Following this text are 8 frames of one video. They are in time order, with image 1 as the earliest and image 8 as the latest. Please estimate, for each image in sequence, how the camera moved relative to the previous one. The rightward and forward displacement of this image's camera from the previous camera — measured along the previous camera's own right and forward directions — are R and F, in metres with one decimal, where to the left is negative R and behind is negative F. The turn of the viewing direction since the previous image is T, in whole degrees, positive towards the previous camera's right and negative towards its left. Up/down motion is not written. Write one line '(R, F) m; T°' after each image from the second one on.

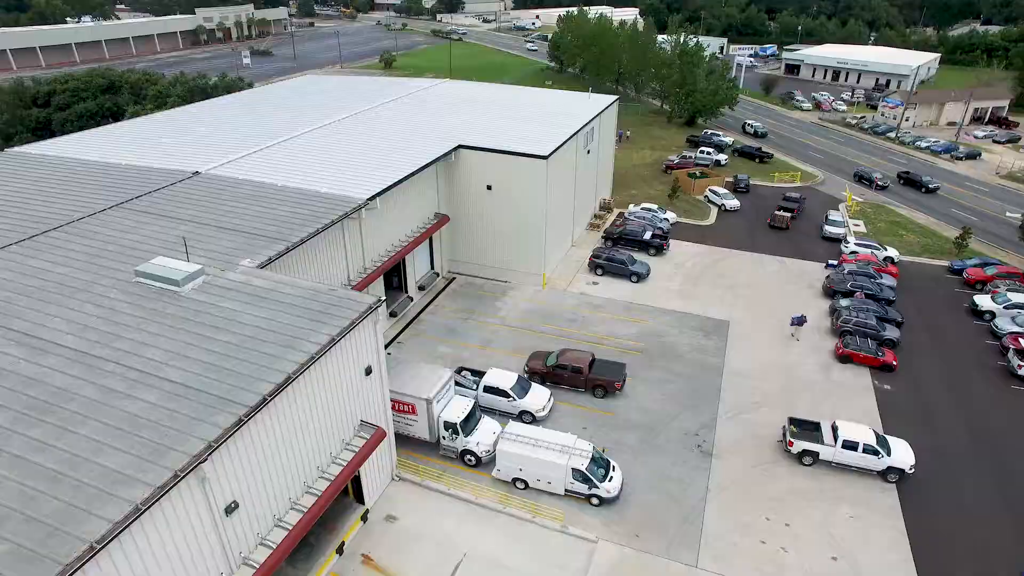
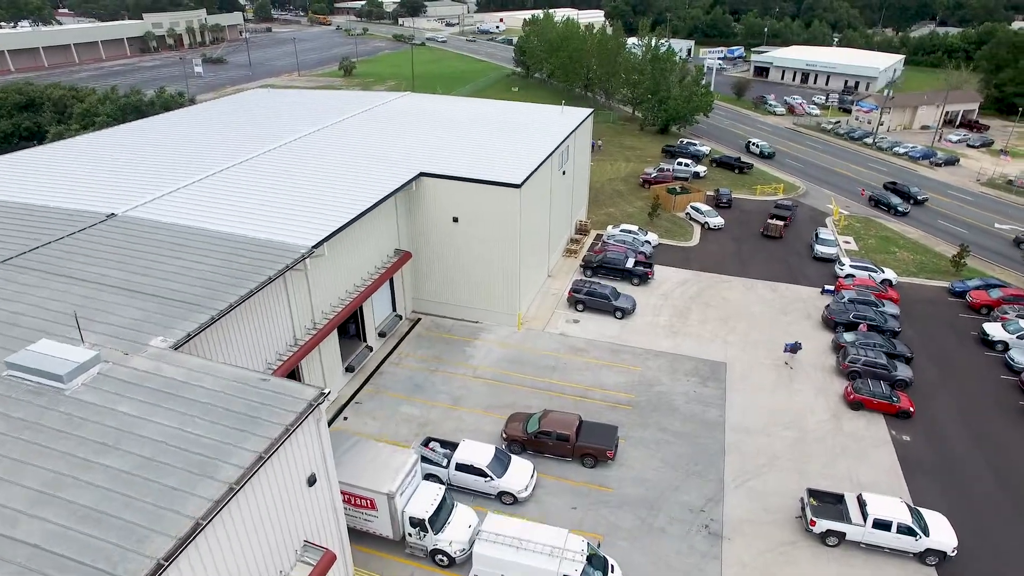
(-0.1, +3.2) m; +3°
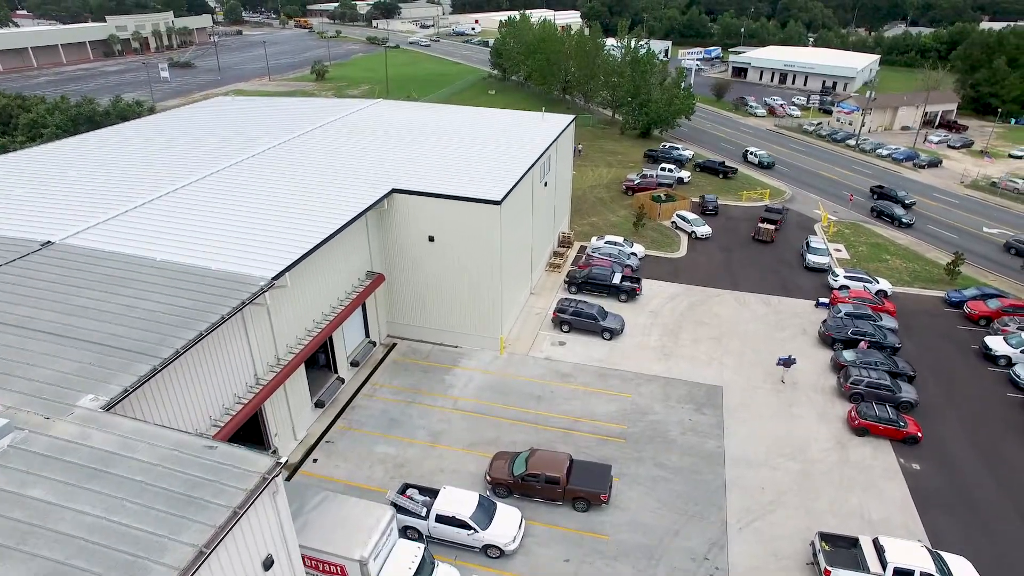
(-0.1, +1.8) m; +2°
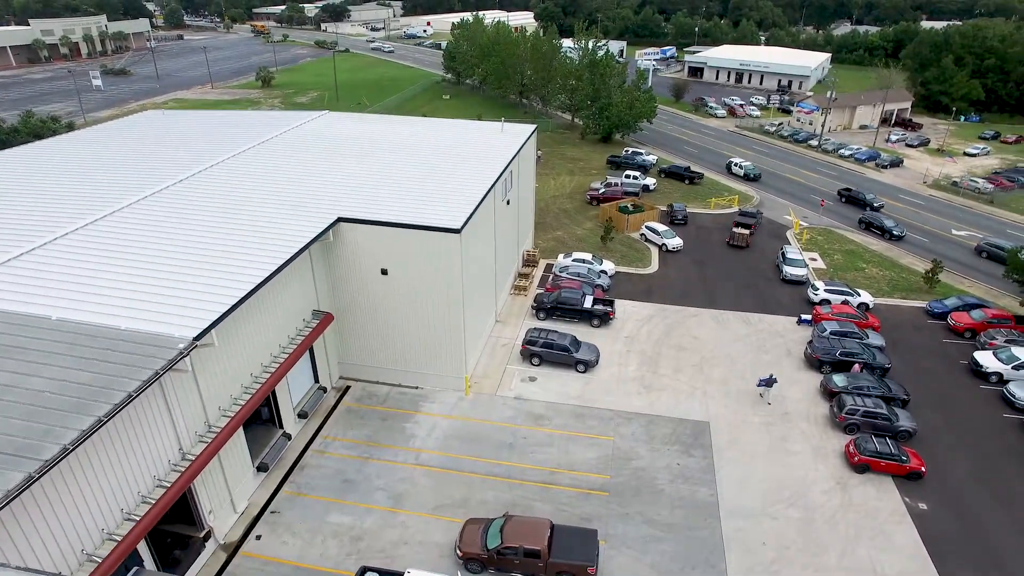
(-0.1, +2.4) m; +3°
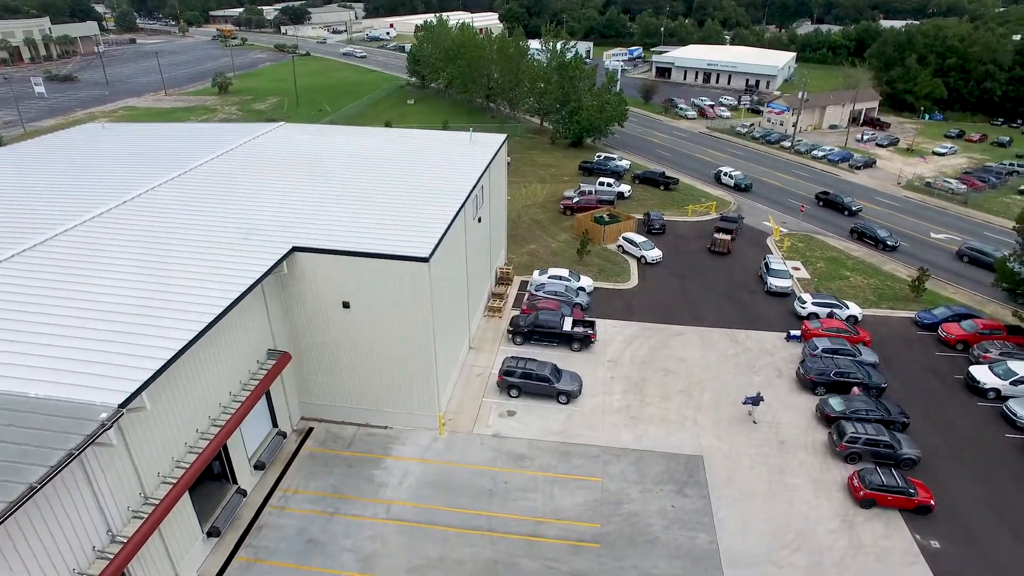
(-0.1, +1.8) m; +3°
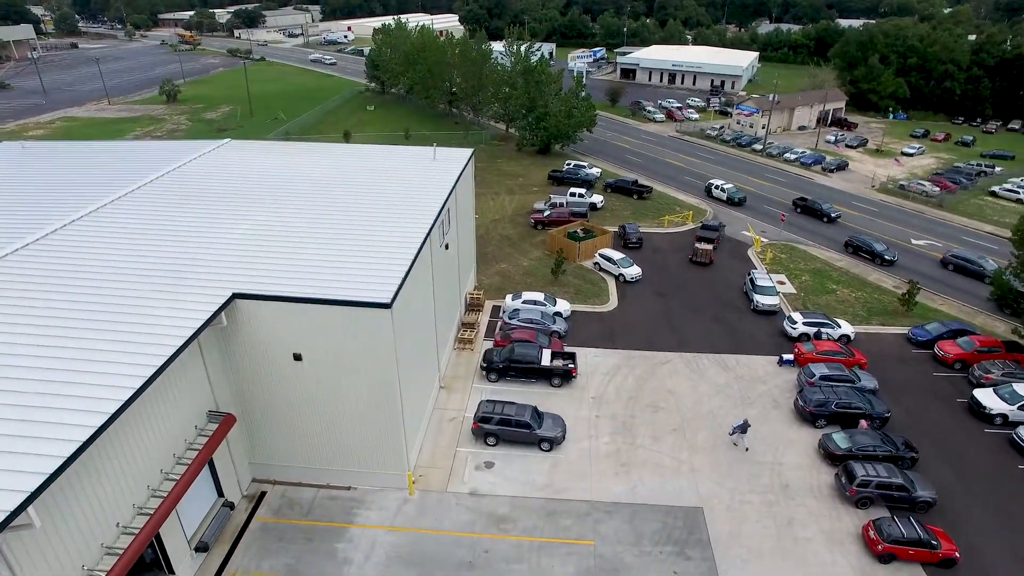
(-0.2, +2.3) m; +3°
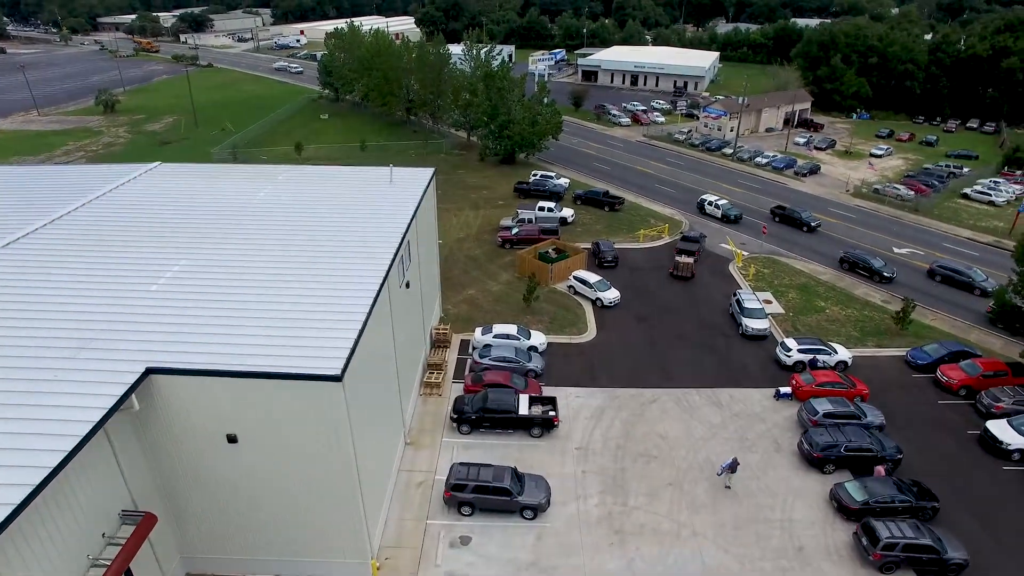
(-0.2, +2.7) m; +3°
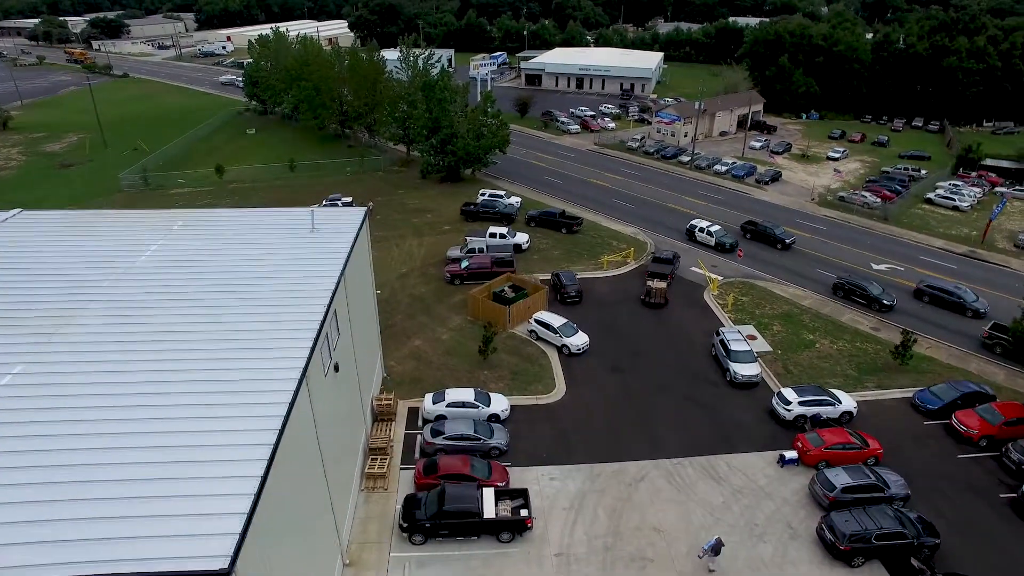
(-0.1, +4.2) m; +4°
